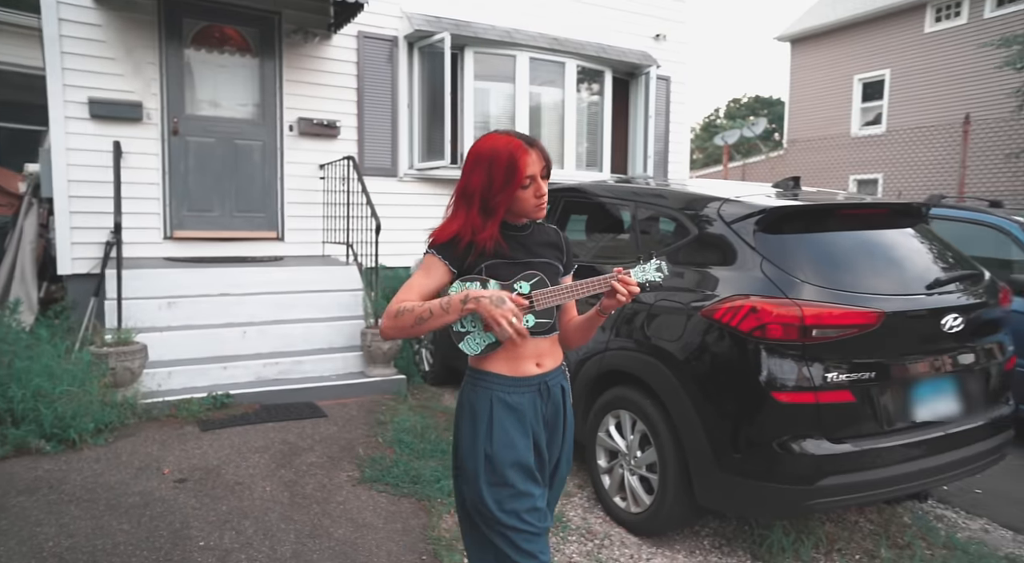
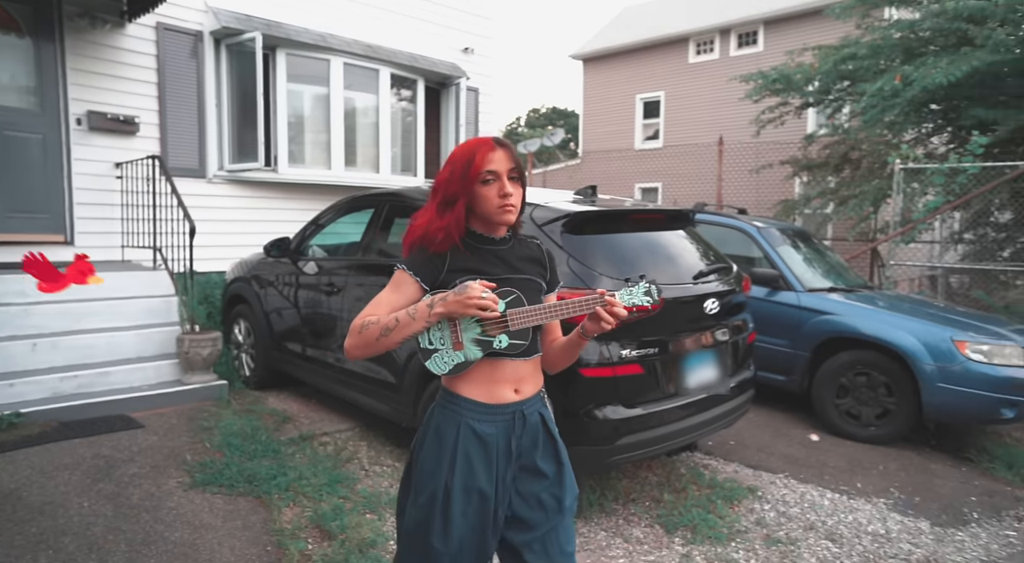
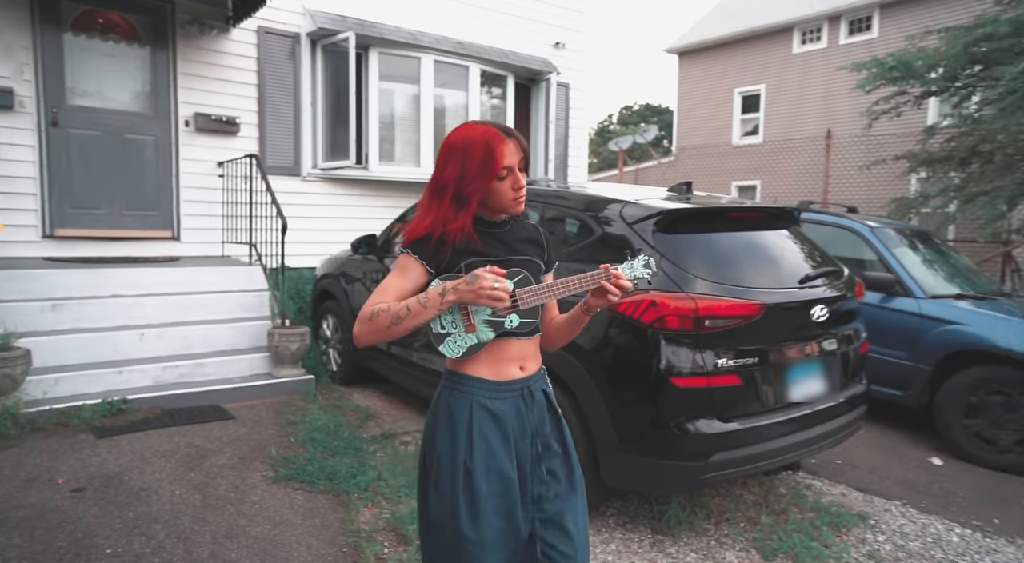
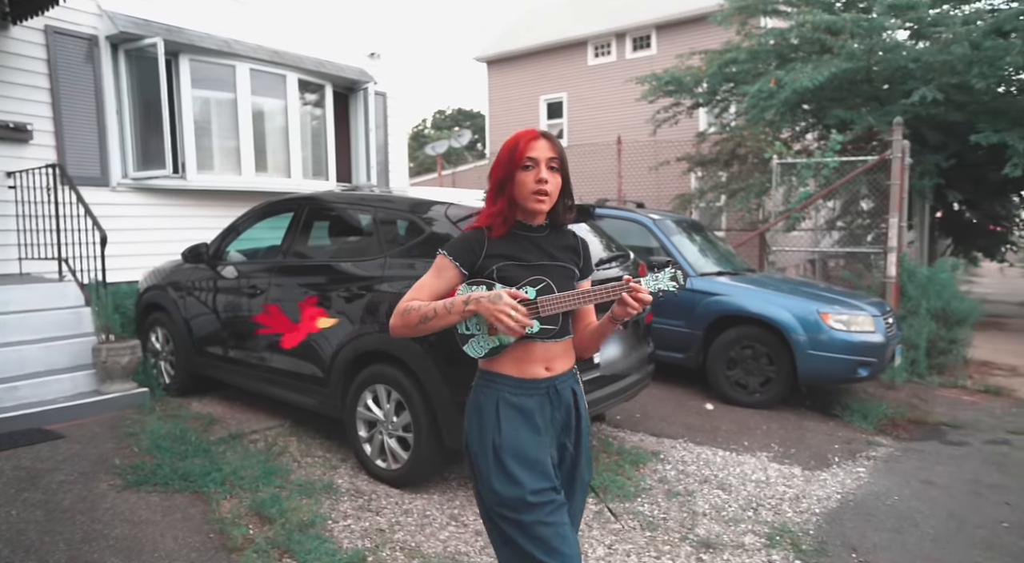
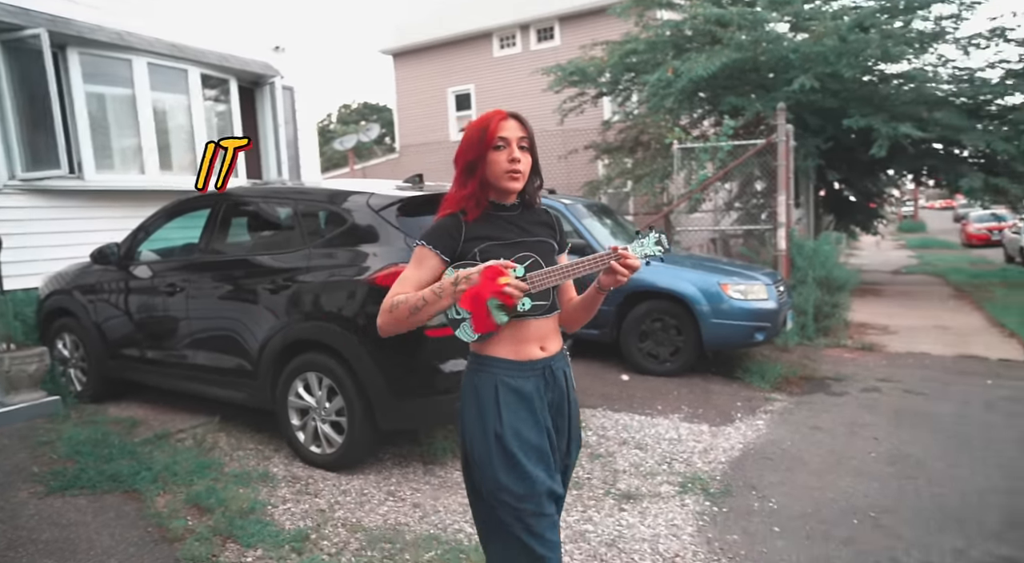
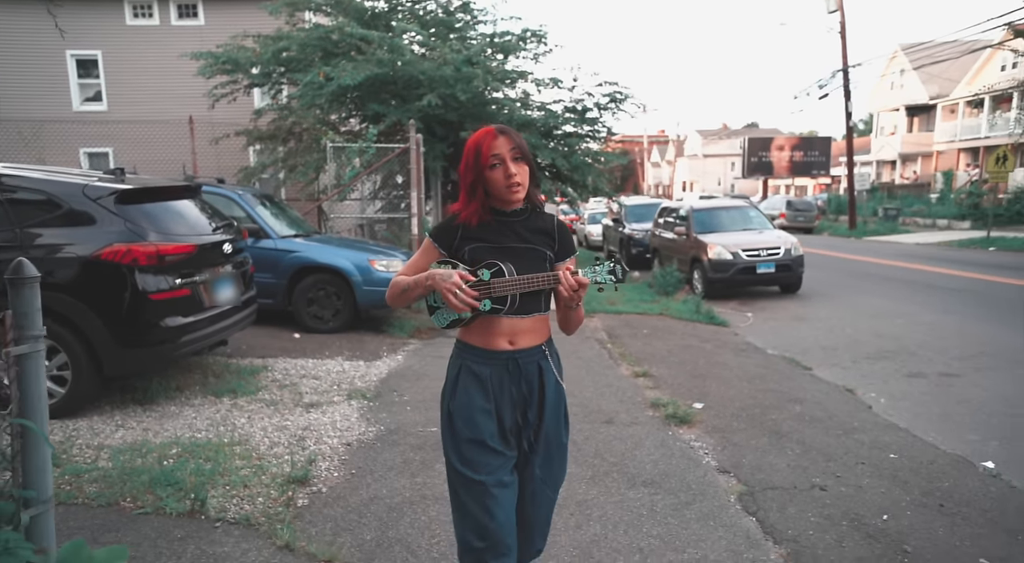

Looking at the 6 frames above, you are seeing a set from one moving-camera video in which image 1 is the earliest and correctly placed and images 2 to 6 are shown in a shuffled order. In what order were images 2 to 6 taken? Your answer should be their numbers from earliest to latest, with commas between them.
3, 2, 4, 5, 6
